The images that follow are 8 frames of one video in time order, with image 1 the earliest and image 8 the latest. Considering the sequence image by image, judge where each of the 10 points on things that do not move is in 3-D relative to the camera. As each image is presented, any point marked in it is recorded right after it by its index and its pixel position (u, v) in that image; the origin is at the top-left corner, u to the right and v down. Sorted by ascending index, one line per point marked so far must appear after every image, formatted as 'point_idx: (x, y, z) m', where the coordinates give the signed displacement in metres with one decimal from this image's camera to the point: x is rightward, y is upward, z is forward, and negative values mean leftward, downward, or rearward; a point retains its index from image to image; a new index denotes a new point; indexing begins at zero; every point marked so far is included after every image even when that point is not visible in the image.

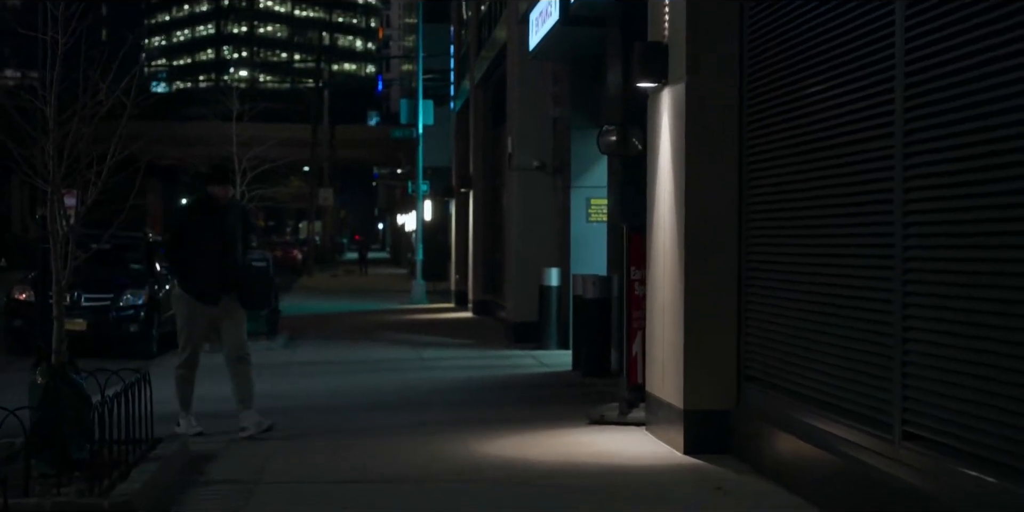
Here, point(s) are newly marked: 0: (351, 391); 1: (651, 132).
0: (-1.8, -1.5, +13.8) m
1: (+1.1, +1.0, +9.8) m
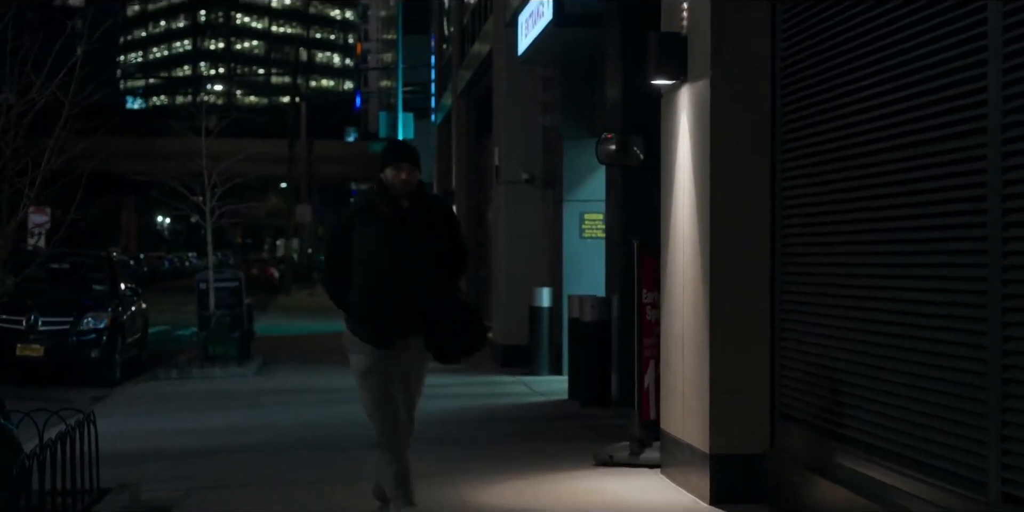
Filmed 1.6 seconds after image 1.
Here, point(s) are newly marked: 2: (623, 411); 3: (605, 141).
0: (-1.9, -1.7, +12.6) m
1: (+1.1, +0.8, +8.7) m
2: (+1.1, -1.6, +12.5) m
3: (+0.9, +1.1, +12.3) m
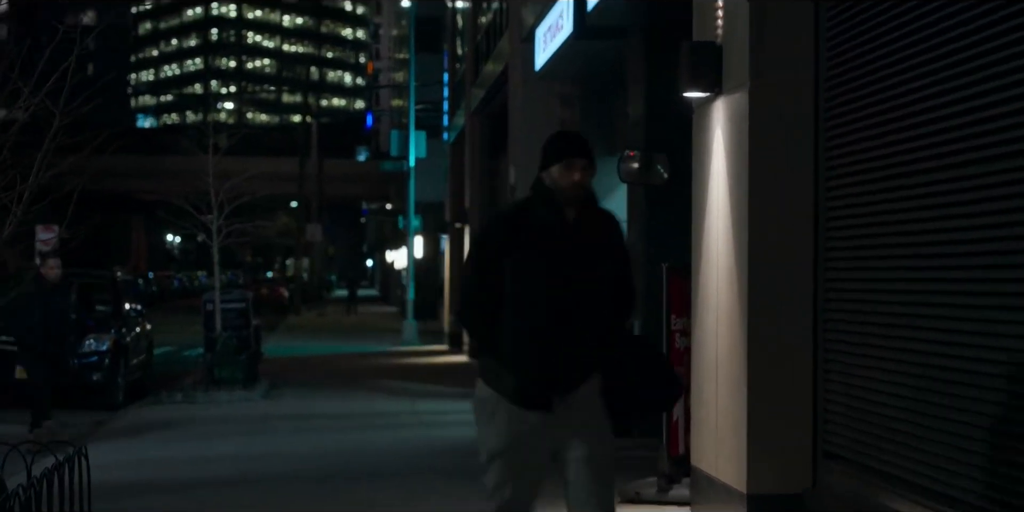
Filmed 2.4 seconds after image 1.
0: (-1.7, -1.9, +12.1) m
1: (+1.2, +0.7, +8.2) m
2: (+1.3, -1.8, +12.0) m
3: (+1.1, +0.9, +11.8) m
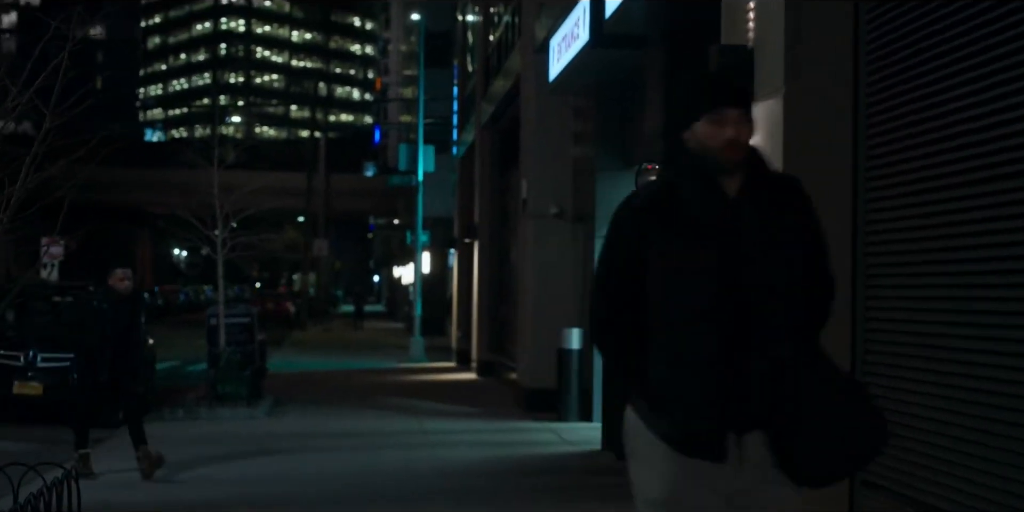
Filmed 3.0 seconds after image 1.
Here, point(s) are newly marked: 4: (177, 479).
0: (-1.6, -2.0, +11.6) m
1: (+1.4, +0.6, +7.8) m
2: (+1.4, -2.0, +11.5) m
3: (+1.2, +0.7, +11.4) m
4: (-3.1, -2.0, +11.5) m
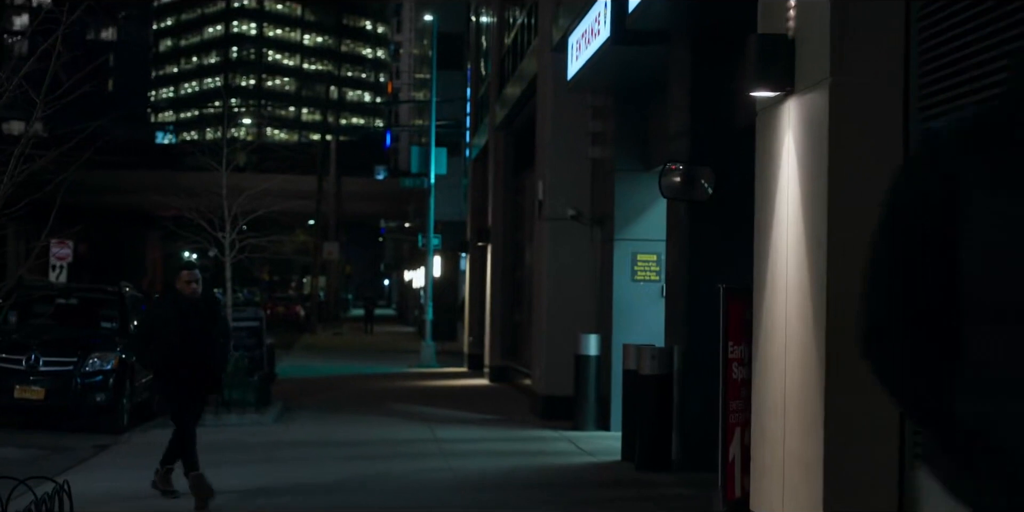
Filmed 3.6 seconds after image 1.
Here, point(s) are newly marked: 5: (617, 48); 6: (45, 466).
0: (-1.4, -2.0, +11.2) m
1: (+1.5, +0.6, +7.3) m
2: (+1.5, -2.0, +11.0) m
3: (+1.4, +0.7, +10.9) m
4: (-2.9, -2.1, +11.1) m
5: (+1.0, +2.1, +12.4) m
6: (-4.9, -2.2, +13.2) m
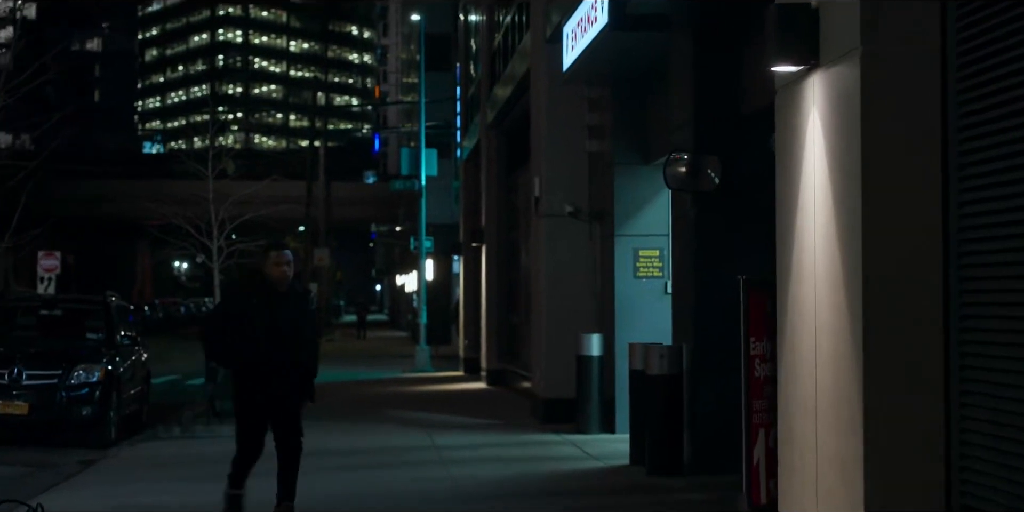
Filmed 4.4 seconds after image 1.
0: (-1.4, -2.1, +10.7) m
1: (+1.5, +0.6, +6.8) m
2: (+1.6, -1.9, +10.5) m
3: (+1.3, +0.8, +10.4) m
4: (-2.9, -2.1, +10.6) m
5: (+1.0, +2.1, +11.9) m
6: (-4.9, -2.3, +12.6) m
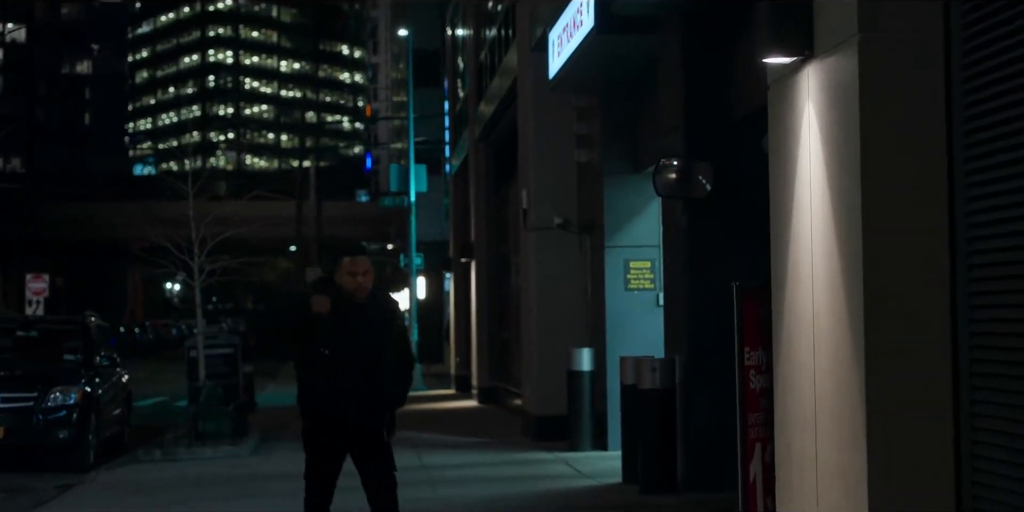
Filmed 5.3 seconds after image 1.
0: (-1.5, -2.2, +10.2) m
1: (+1.4, +0.6, +6.4) m
2: (+1.5, -2.0, +10.1) m
3: (+1.2, +0.7, +10.0) m
4: (-3.0, -2.2, +10.2) m
5: (+0.8, +2.0, +11.5) m
6: (-5.0, -2.5, +12.2) m
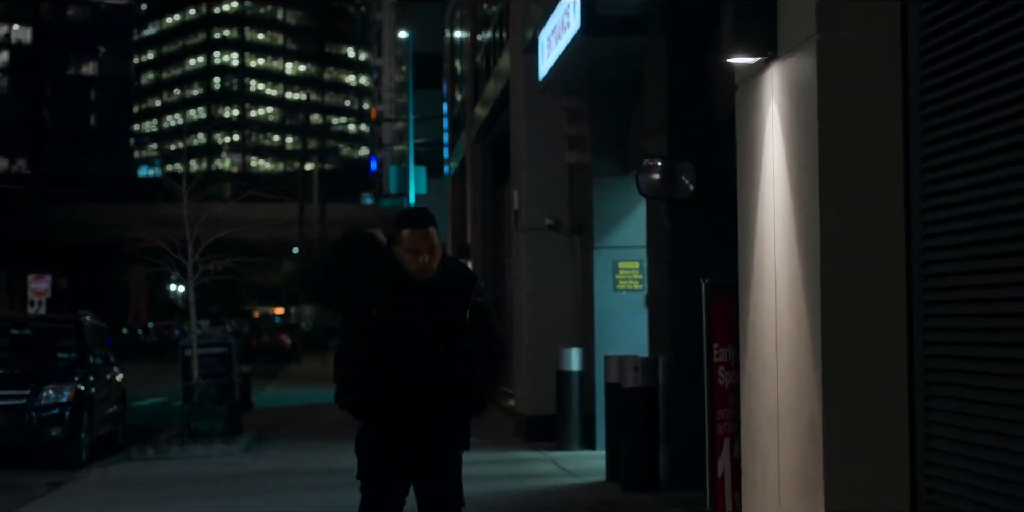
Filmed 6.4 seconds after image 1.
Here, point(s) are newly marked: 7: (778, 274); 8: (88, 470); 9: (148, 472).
0: (-1.6, -2.1, +10.3) m
1: (+1.2, +0.6, +6.5) m
2: (+1.3, -2.0, +10.2) m
3: (+1.1, +0.7, +10.1) m
4: (-3.1, -2.2, +10.2) m
5: (+0.7, +2.0, +11.6) m
6: (-5.1, -2.5, +12.3) m
7: (+1.3, -0.1, +6.1) m
8: (-5.0, -2.5, +14.7) m
9: (-4.1, -2.4, +14.2) m
